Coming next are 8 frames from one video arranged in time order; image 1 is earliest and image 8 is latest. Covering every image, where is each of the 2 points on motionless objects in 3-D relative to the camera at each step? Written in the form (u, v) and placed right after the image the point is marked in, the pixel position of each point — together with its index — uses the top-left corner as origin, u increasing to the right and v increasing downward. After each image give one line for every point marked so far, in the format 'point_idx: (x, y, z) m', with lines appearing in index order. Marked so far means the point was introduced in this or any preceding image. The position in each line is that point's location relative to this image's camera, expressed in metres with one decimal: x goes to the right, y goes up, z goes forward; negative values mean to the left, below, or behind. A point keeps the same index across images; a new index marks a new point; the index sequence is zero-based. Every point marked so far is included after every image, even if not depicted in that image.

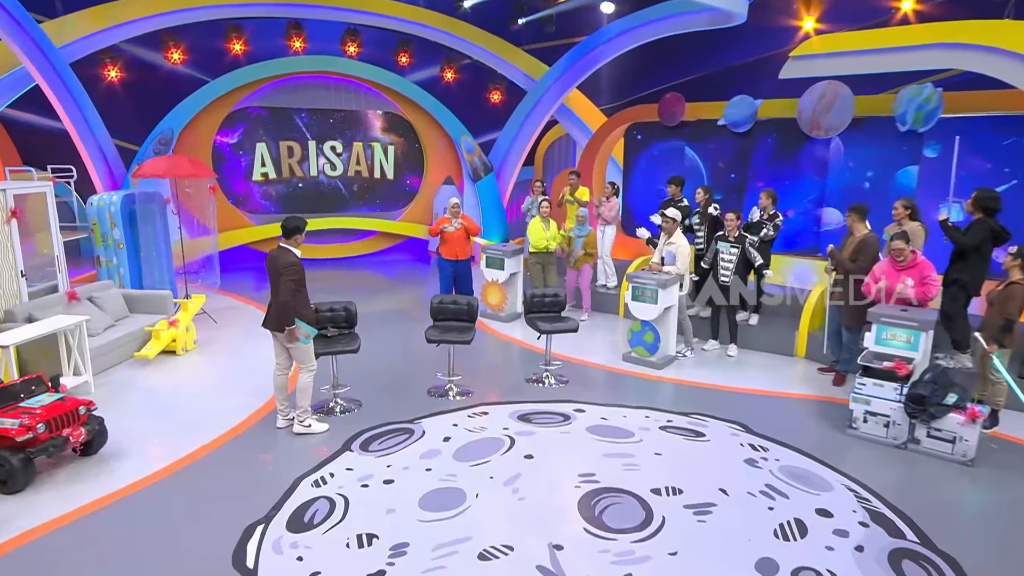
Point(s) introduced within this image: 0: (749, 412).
0: (+1.3, -0.8, +7.5) m
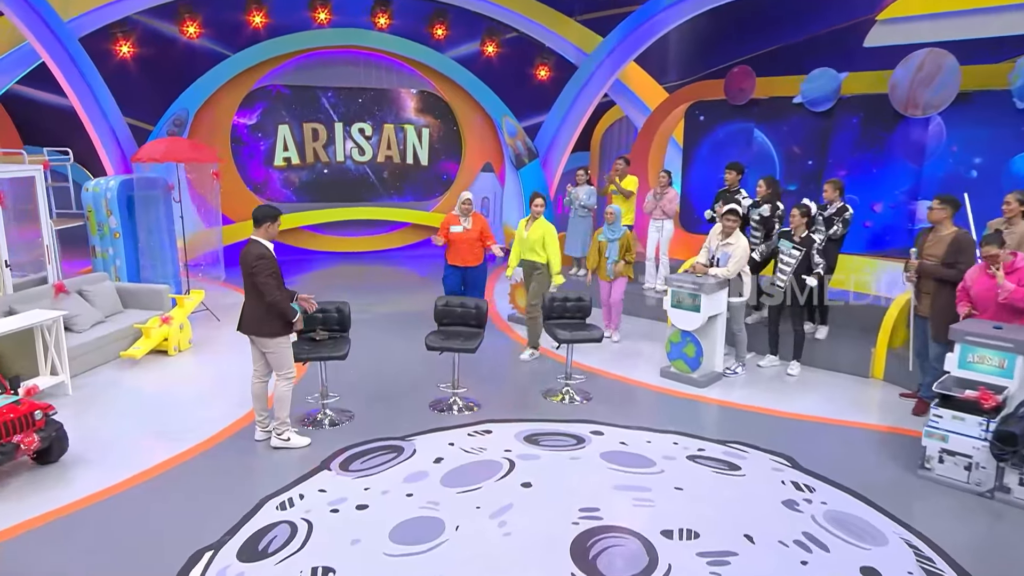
0: (+1.4, -0.8, +6.4) m
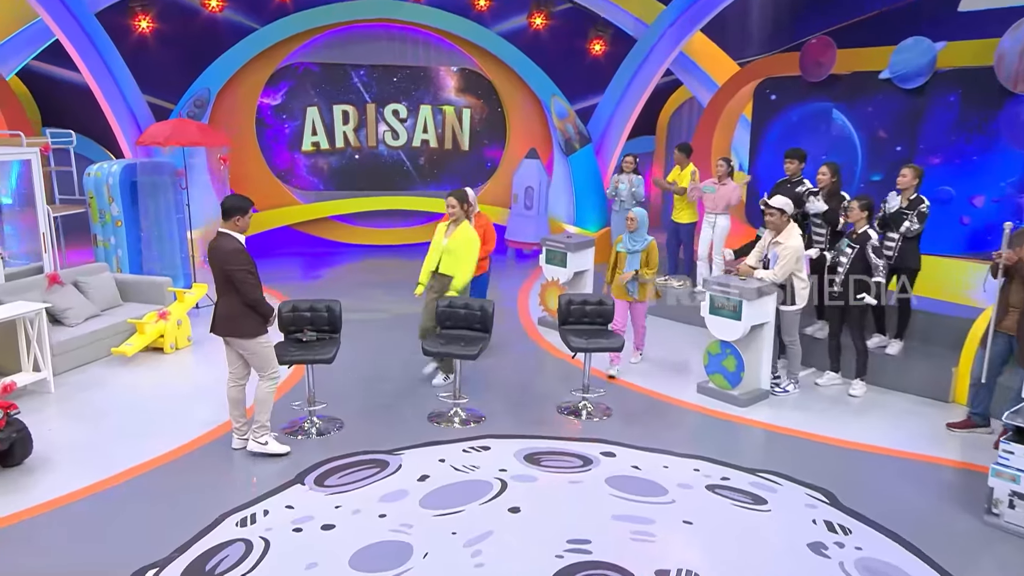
0: (+1.4, -0.8, +5.5) m
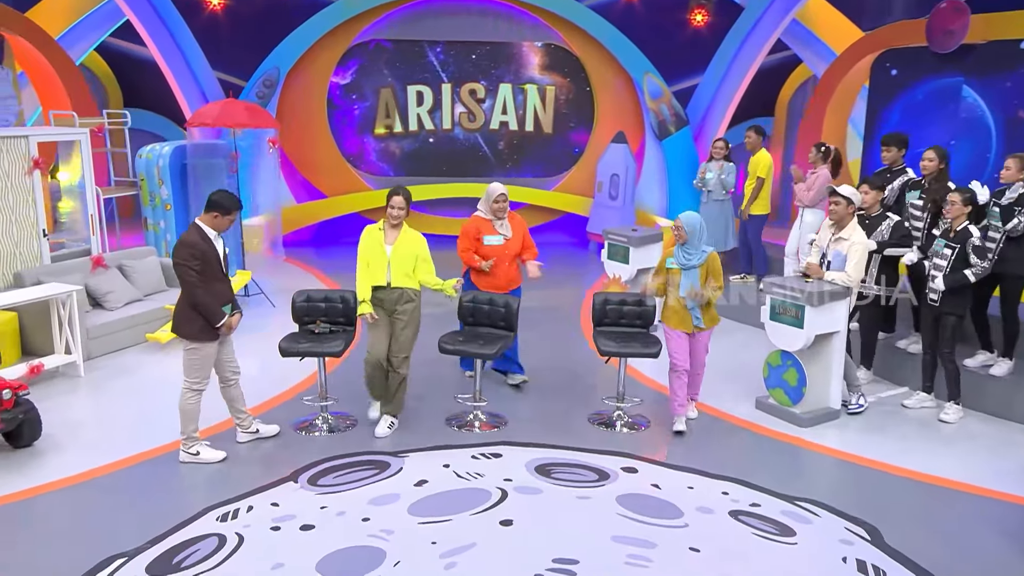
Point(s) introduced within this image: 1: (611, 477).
0: (+1.4, -0.8, +4.6) m
1: (+0.4, -0.7, +5.0) m
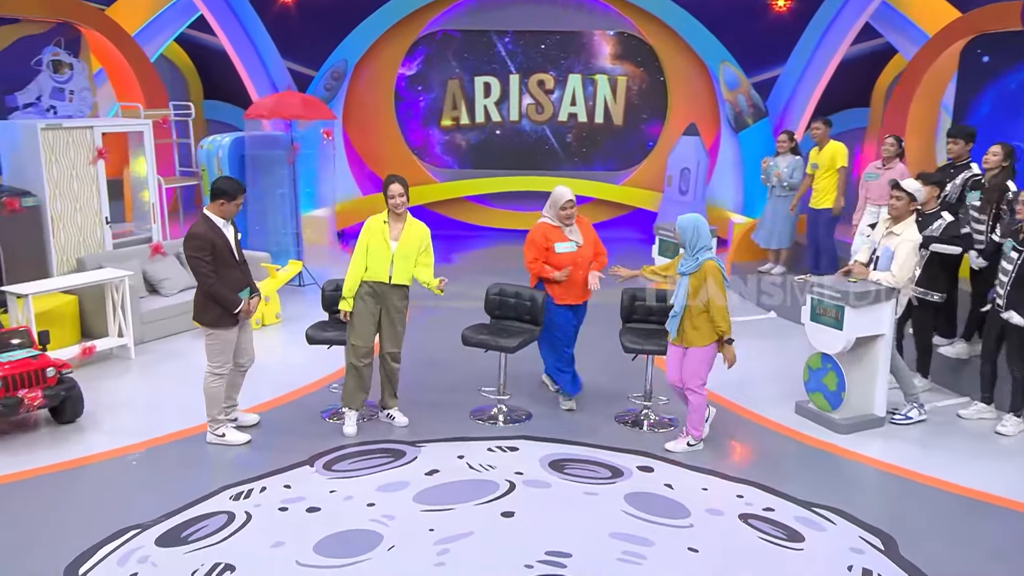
0: (+1.4, -0.8, +4.3) m
1: (+0.4, -0.7, +4.8) m
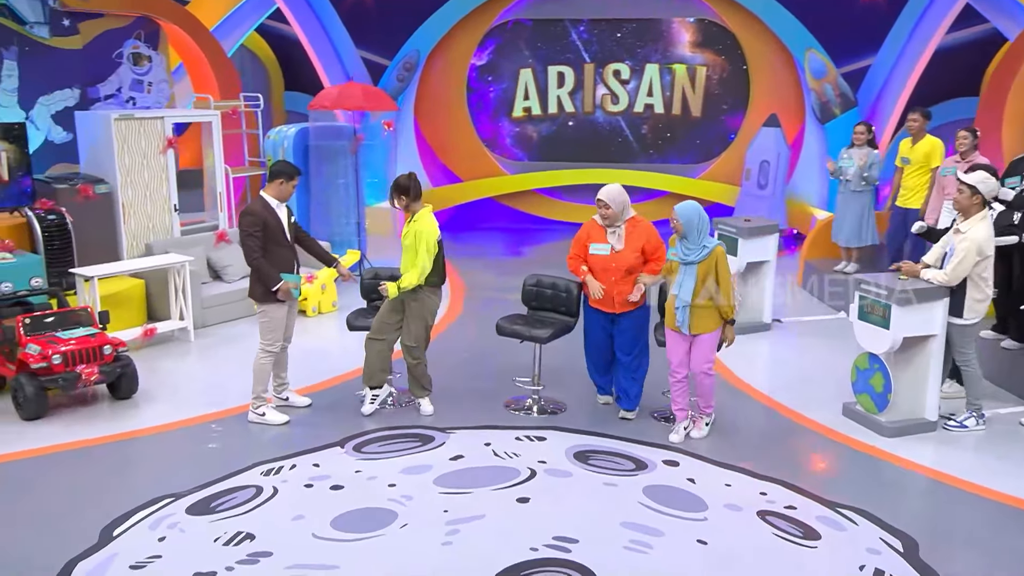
0: (+1.4, -0.8, +4.1) m
1: (+0.5, -0.7, +4.7) m
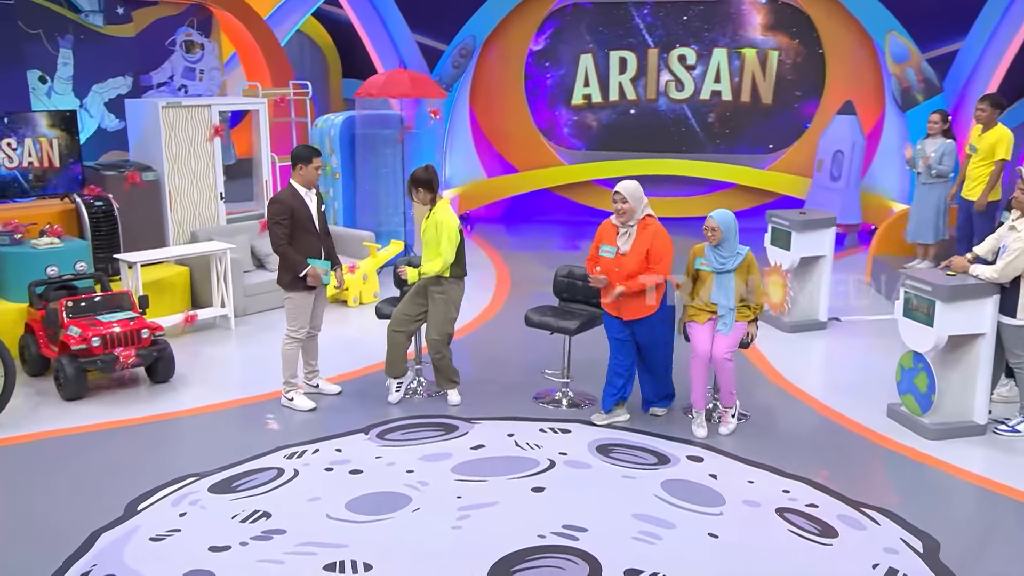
0: (+1.4, -0.8, +3.8) m
1: (+0.6, -0.6, +4.6) m
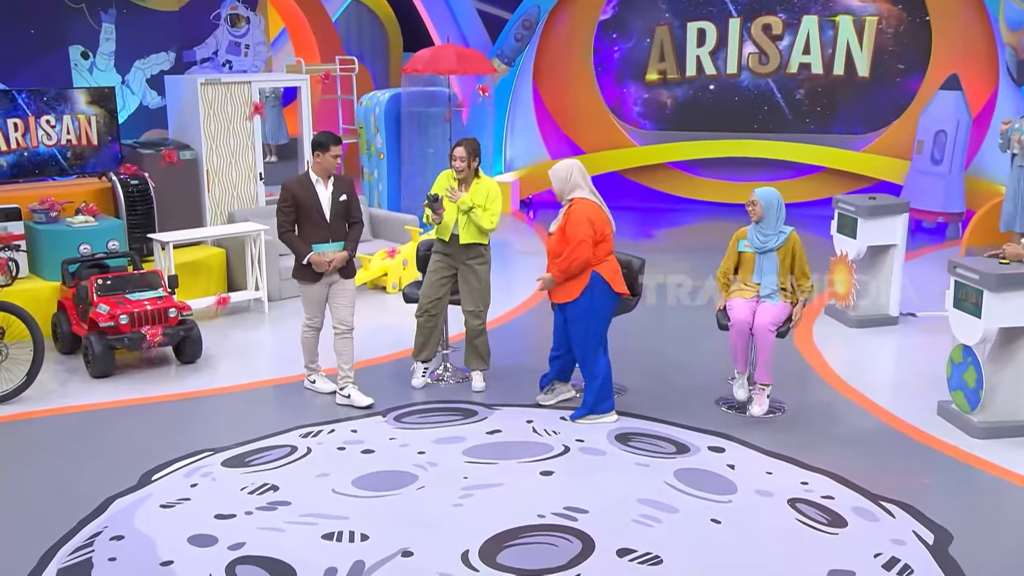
0: (+1.3, -0.7, +3.3) m
1: (+0.6, -0.6, +4.1) m
